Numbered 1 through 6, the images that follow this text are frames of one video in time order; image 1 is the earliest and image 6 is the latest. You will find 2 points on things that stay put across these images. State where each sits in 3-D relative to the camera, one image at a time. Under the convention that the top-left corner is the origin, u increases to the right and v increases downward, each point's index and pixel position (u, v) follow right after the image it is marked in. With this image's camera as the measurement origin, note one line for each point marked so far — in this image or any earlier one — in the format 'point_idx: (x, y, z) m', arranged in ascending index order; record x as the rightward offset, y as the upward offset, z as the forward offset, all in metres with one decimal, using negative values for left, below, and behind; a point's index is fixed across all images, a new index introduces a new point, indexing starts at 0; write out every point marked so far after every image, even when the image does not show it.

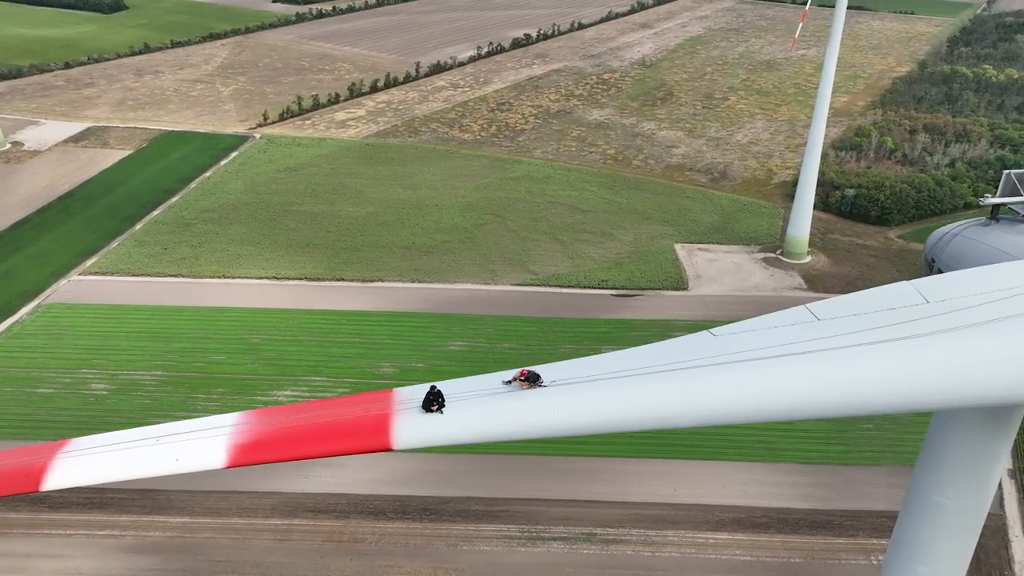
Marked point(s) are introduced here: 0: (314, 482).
0: (-2.0, -1.9, +14.0) m
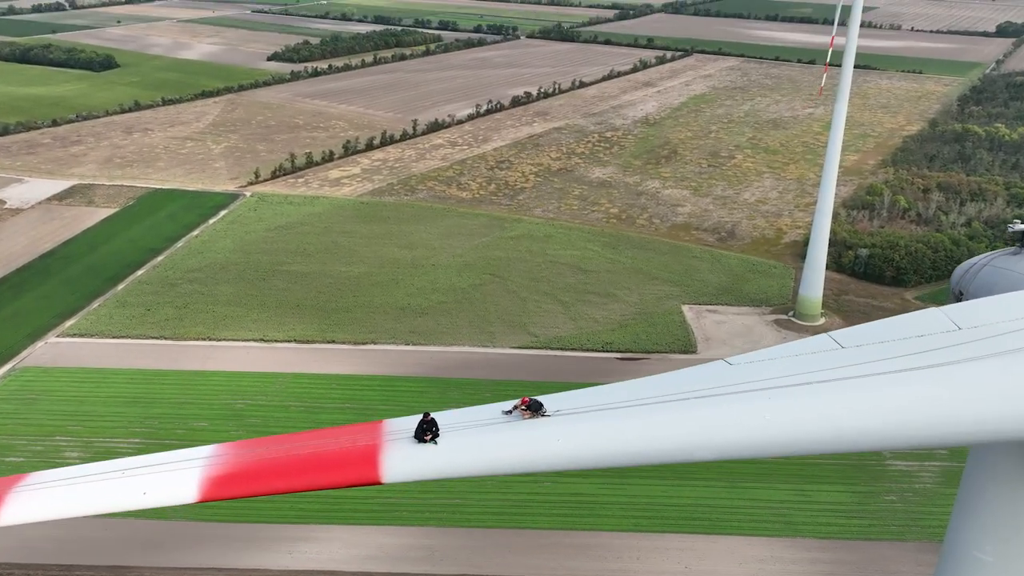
0: (-2.0, -2.5, +12.7) m
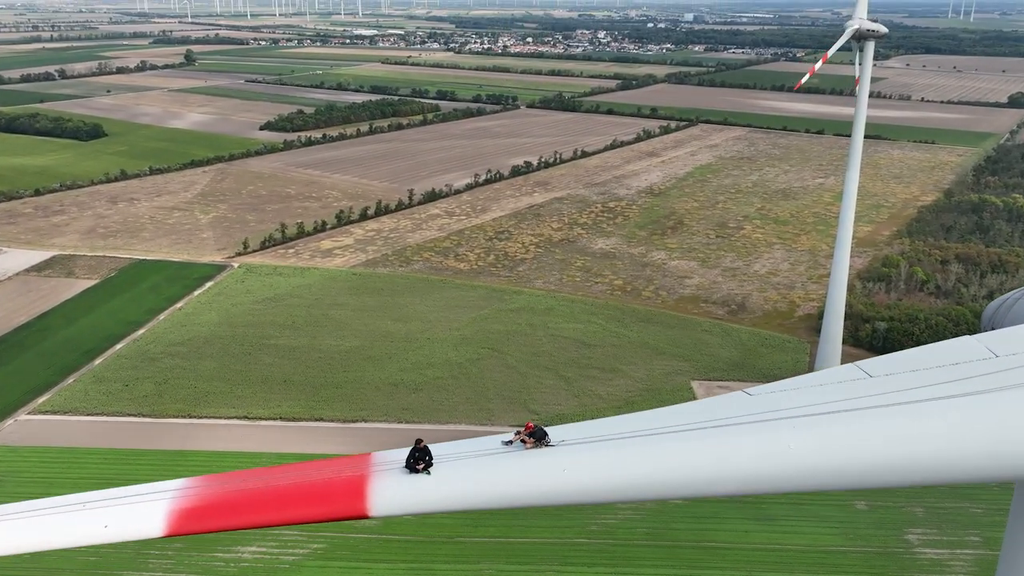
0: (-2.0, -3.0, +11.2) m
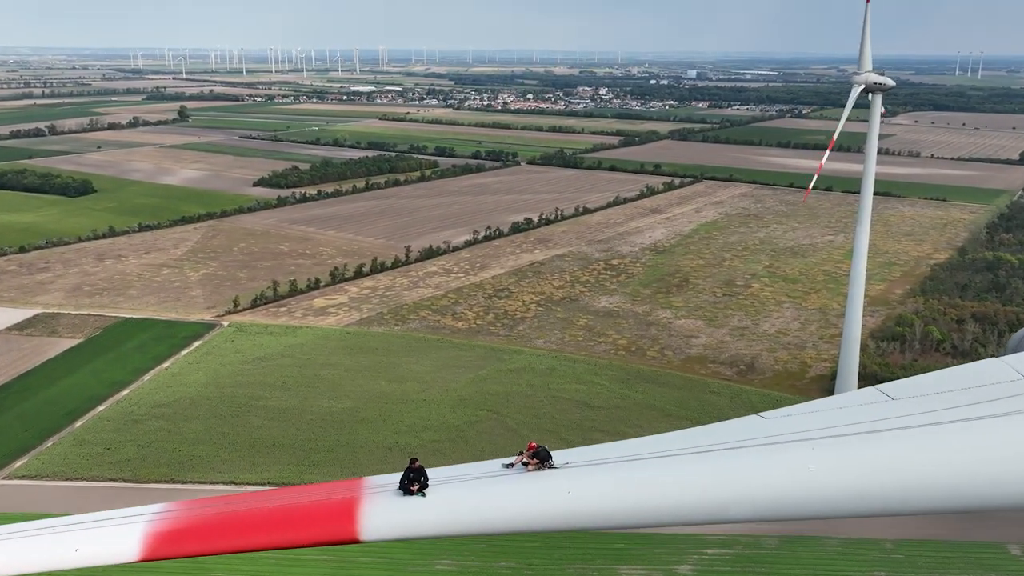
0: (-2.0, -3.4, +10.1) m
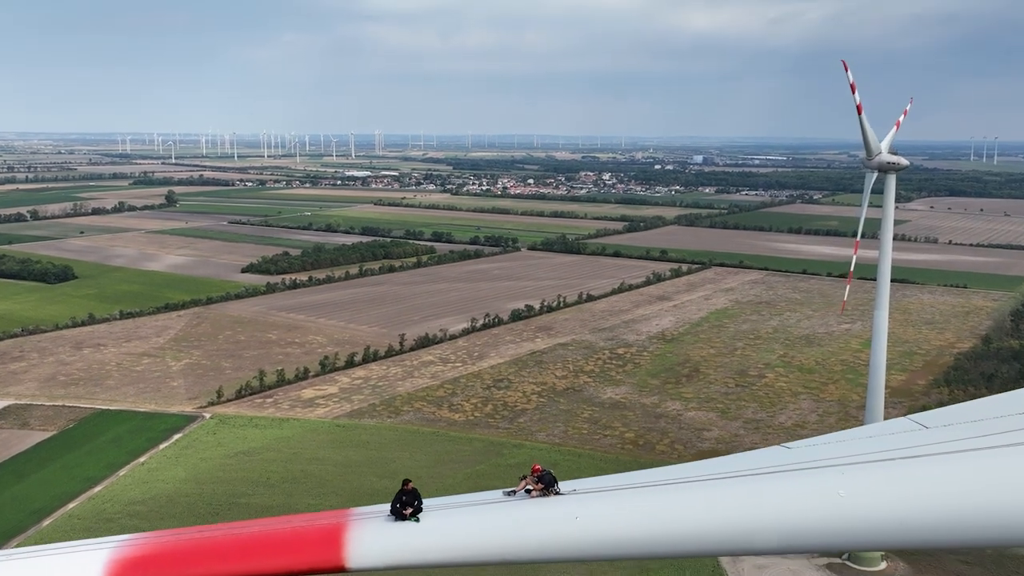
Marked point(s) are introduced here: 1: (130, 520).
0: (-2.0, -3.8, +8.3) m
1: (-5.5, -3.3, +19.9) m
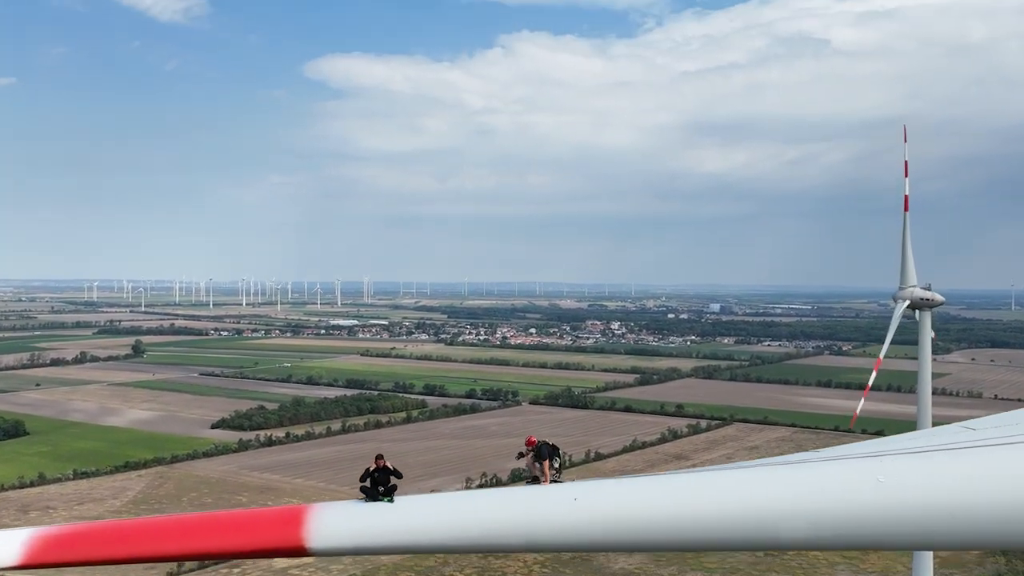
0: (-1.9, -4.0, +4.8) m
1: (-5.5, -5.0, +16.4) m
